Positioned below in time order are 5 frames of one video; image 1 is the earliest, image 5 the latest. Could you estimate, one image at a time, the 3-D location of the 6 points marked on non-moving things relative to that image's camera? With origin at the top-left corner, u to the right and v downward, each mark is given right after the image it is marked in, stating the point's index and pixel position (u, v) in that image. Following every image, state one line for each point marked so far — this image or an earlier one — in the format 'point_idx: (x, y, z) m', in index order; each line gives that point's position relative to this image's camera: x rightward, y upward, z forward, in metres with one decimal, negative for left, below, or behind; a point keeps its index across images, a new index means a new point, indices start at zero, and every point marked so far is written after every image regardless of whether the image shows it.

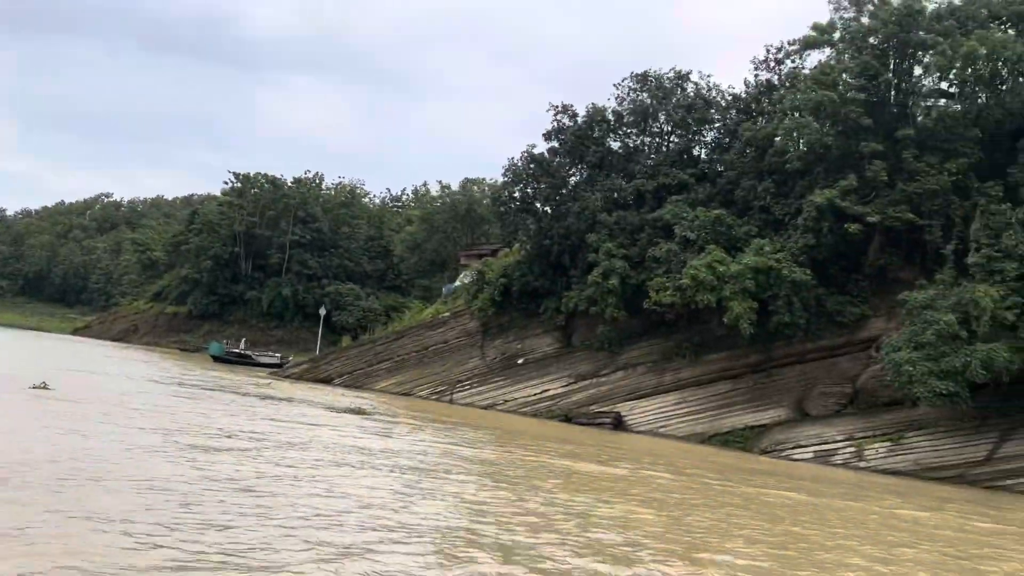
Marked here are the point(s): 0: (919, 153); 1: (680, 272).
0: (+8.6, +2.8, +19.0) m
1: (+3.7, +0.3, +19.9) m
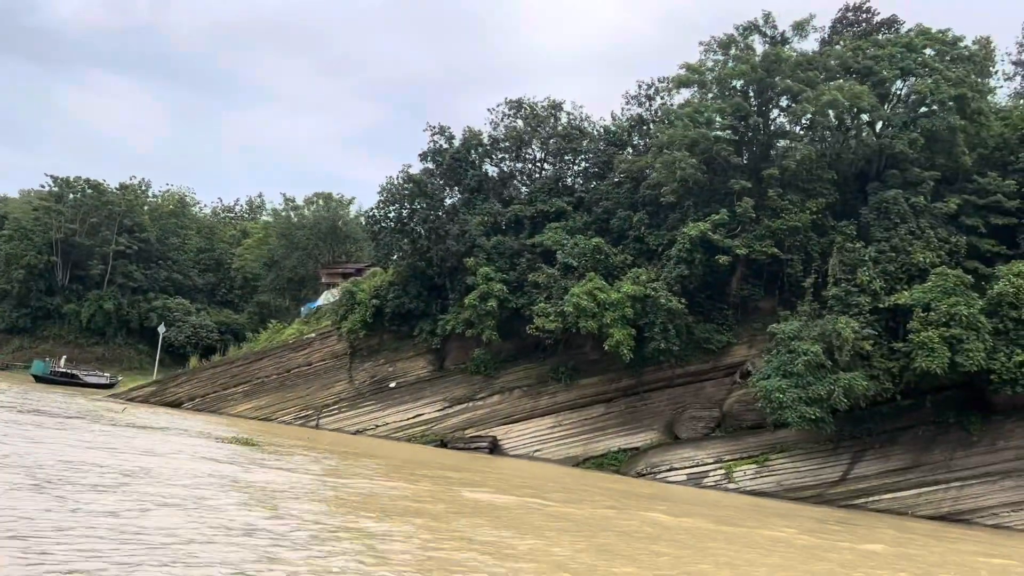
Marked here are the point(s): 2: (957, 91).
0: (+6.1, +2.2, +20.3) m
1: (+1.1, -0.2, +20.2) m
2: (+9.7, +4.3, +19.8) m
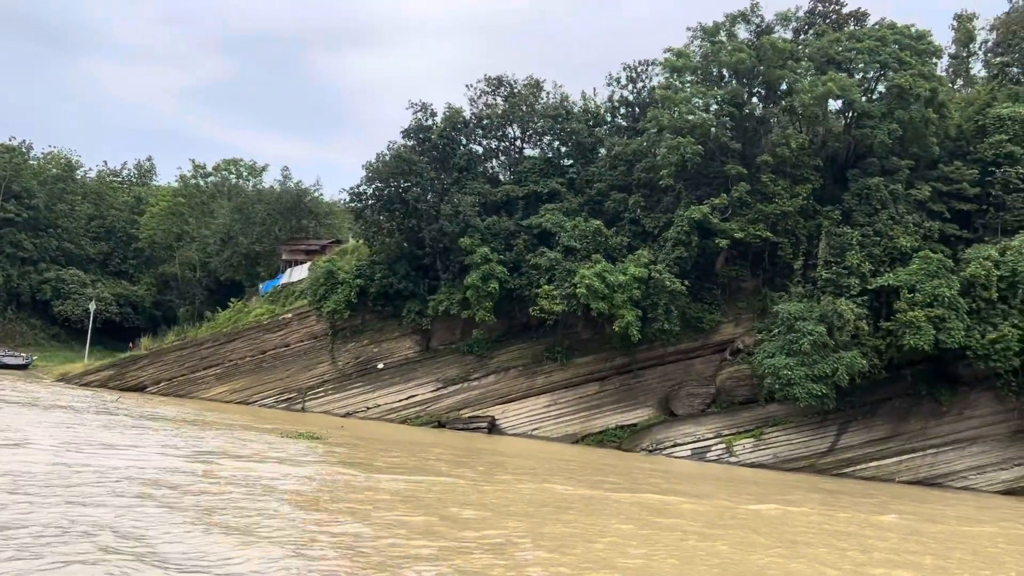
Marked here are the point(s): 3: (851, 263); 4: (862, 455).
0: (+6.1, +2.6, +21.2) m
1: (+1.2, +0.2, +20.4) m
2: (+9.7, +4.7, +21.2) m
3: (+7.4, +0.5, +19.8) m
4: (+7.7, -3.7, +20.0) m
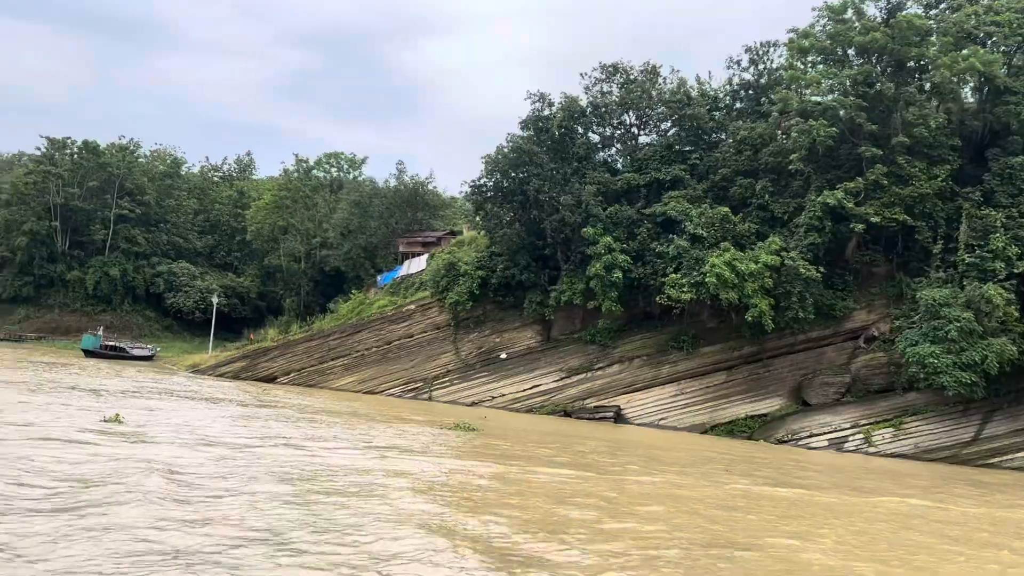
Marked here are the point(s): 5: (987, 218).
0: (+9.0, +2.9, +20.5) m
1: (+4.0, +0.4, +20.2) m
2: (+12.5, +5.1, +20.1) m
3: (+10.2, +0.9, +19.1) m
4: (+10.5, -3.3, +19.2) m
5: (+10.3, +1.5, +19.7) m
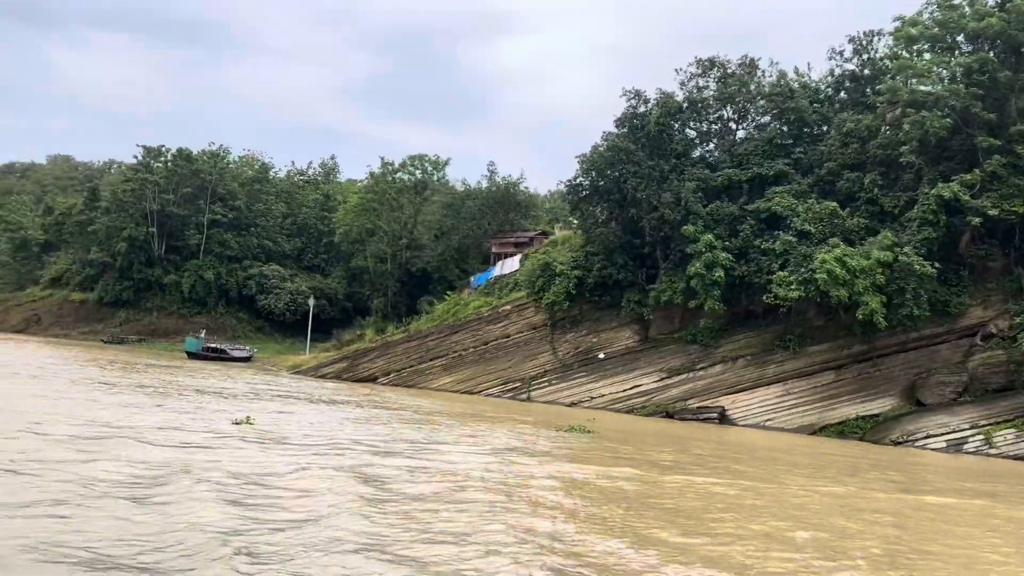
0: (+11.2, +3.0, +19.7) m
1: (+6.3, +0.5, +19.8) m
2: (+14.7, +5.3, +19.0) m
3: (+12.3, +1.0, +18.1) m
4: (+12.7, -3.2, +18.3) m
5: (+12.4, +1.6, +18.8) m
